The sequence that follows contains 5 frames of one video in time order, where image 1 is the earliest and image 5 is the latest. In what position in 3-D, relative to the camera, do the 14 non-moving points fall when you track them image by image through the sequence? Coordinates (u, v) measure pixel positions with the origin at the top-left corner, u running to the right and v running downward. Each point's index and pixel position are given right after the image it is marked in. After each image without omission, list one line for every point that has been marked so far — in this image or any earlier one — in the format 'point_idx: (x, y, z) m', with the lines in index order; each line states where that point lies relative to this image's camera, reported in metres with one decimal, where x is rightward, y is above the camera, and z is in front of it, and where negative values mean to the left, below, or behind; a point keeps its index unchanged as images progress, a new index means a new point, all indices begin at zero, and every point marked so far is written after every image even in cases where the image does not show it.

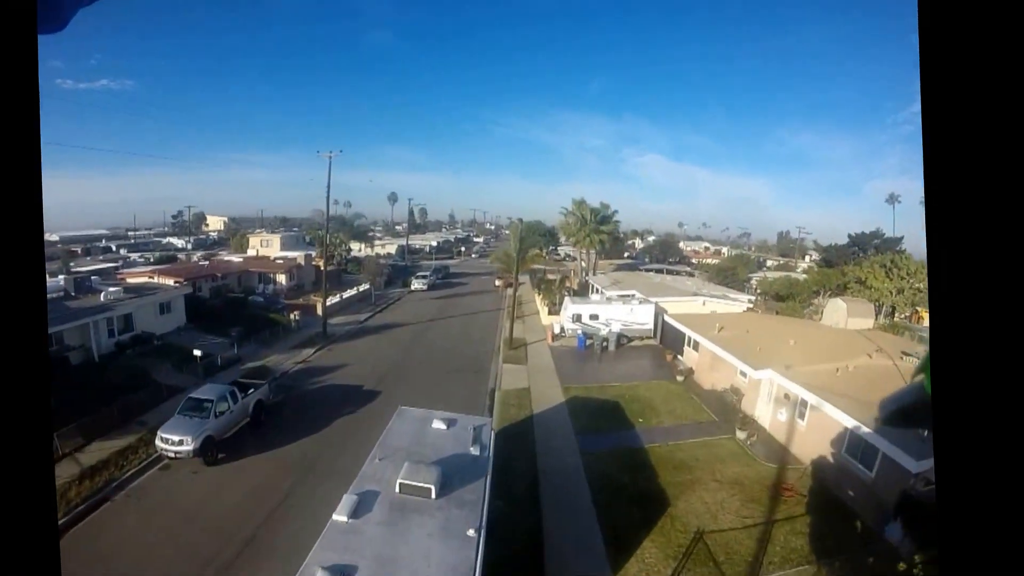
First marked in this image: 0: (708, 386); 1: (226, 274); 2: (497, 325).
0: (+4.3, -2.2, +11.1) m
1: (-8.9, +0.5, +15.9) m
2: (-0.4, -1.1, +14.8) m
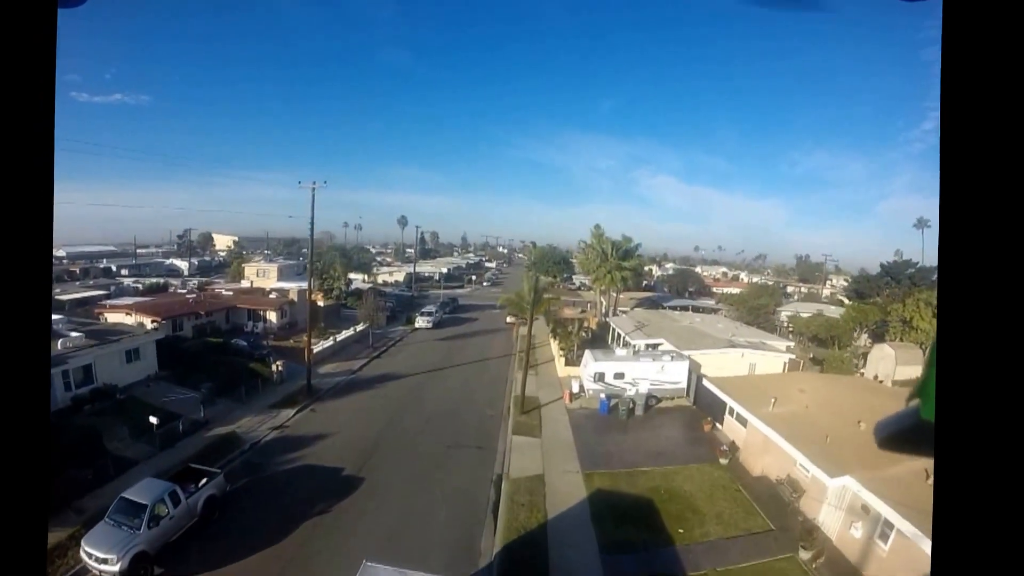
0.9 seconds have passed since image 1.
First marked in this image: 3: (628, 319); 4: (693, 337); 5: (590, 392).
0: (+4.5, -3.4, +9.3) m
1: (-8.5, -0.6, +14.5) m
2: (-0.1, -2.3, +13.1) m
3: (+4.4, -1.2, +19.2) m
4: (+5.9, -1.5, +16.7) m
5: (+1.9, -2.6, +12.4) m
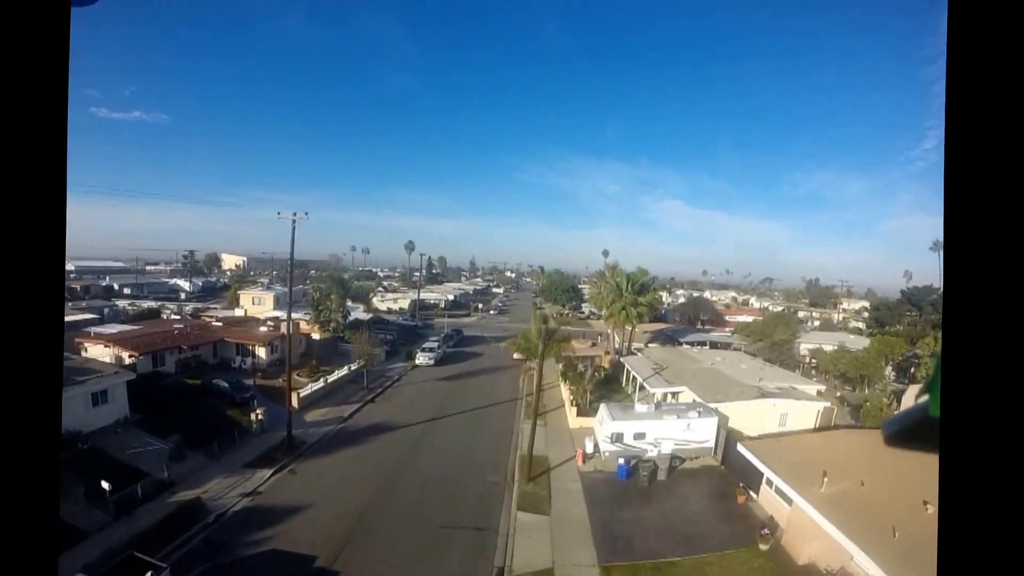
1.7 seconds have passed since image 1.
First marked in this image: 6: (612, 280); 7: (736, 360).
0: (+4.6, -4.3, +7.9) m
1: (-8.3, -1.5, +13.4) m
2: (0.0, -3.3, +11.9) m
3: (+4.6, -2.6, +17.9) m
4: (+6.1, -2.7, +15.3) m
5: (+2.0, -3.6, +11.0) m
6: (+3.9, +0.3, +19.8) m
7: (+8.4, -2.6, +19.2) m
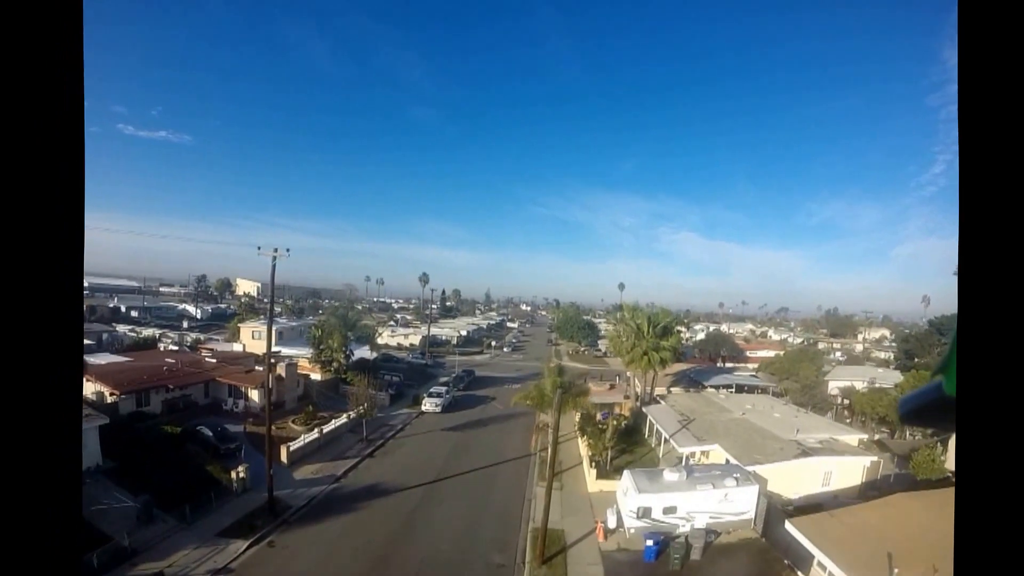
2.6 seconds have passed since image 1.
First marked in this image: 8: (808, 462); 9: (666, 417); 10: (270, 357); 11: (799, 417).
0: (+4.7, -5.1, +6.4) m
1: (-8.0, -2.4, +12.5) m
2: (+0.2, -4.3, +10.6) m
3: (+5.1, -4.0, +16.5) m
4: (+6.5, -4.1, +13.9) m
5: (+2.2, -4.5, +9.7) m
6: (+4.4, -1.3, +18.6) m
7: (+8.9, -4.2, +17.6) m
8: (+6.9, -4.1, +11.9) m
9: (+4.9, -4.1, +16.1) m
10: (-6.0, -1.7, +12.5) m
11: (+9.0, -4.2, +16.0) m
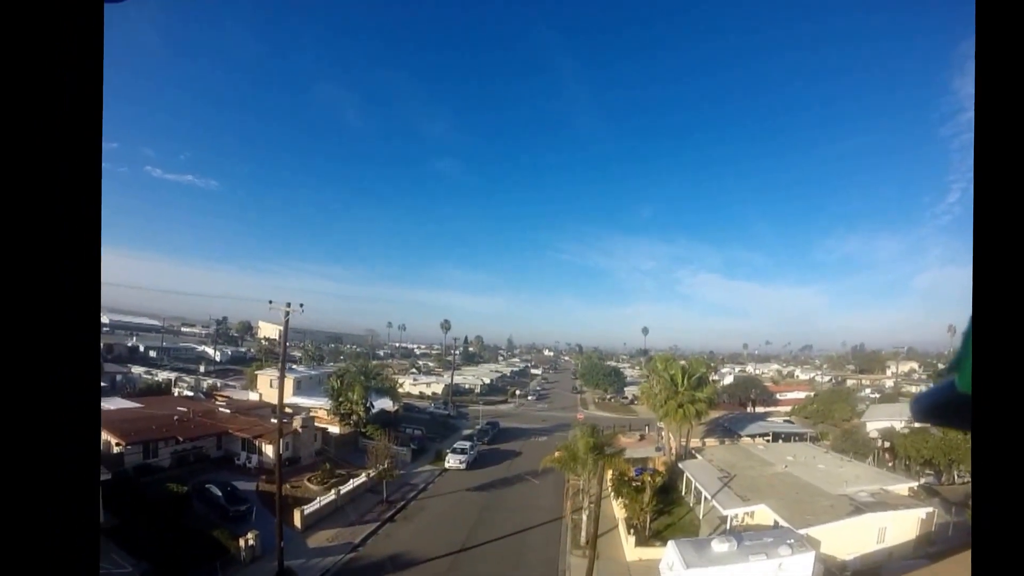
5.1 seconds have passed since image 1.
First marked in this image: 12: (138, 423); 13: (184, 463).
0: (+5.1, -5.7, +5.3) m
1: (-7.3, -3.7, +12.1) m
2: (+0.9, -5.3, +9.7) m
3: (+5.9, -5.4, +15.4) m
4: (+7.2, -5.3, +12.7) m
5: (+2.8, -5.4, +8.7) m
6: (+5.3, -2.9, +17.7) m
7: (+9.8, -5.7, +16.3) m
8: (+7.5, -5.2, +10.7) m
9: (+5.7, -5.5, +15.0) m
10: (-5.3, -2.9, +12.0) m
11: (+9.8, -5.5, +14.7) m
12: (-7.9, -3.2, +10.8) m
13: (-7.3, -4.1, +11.4) m
